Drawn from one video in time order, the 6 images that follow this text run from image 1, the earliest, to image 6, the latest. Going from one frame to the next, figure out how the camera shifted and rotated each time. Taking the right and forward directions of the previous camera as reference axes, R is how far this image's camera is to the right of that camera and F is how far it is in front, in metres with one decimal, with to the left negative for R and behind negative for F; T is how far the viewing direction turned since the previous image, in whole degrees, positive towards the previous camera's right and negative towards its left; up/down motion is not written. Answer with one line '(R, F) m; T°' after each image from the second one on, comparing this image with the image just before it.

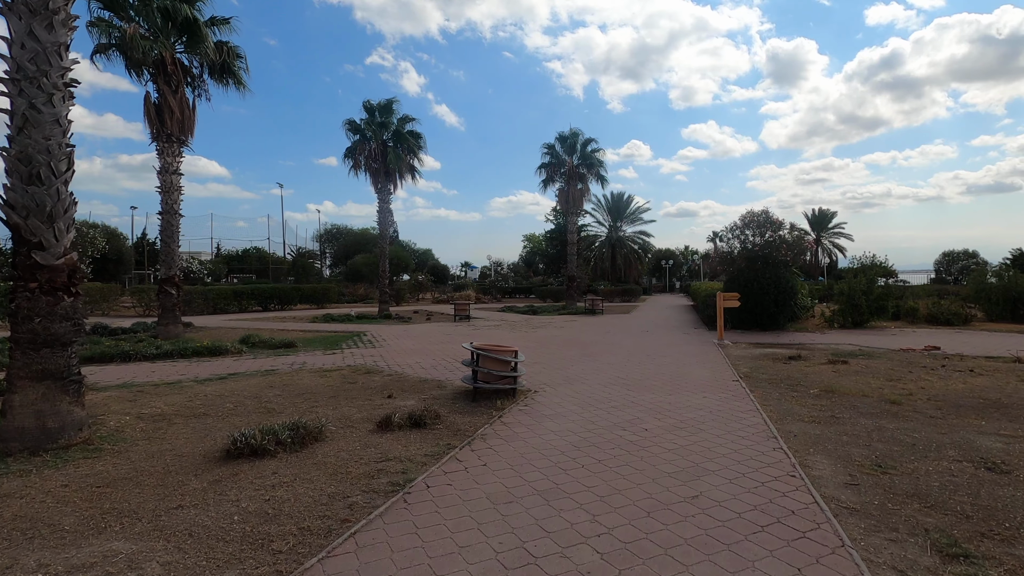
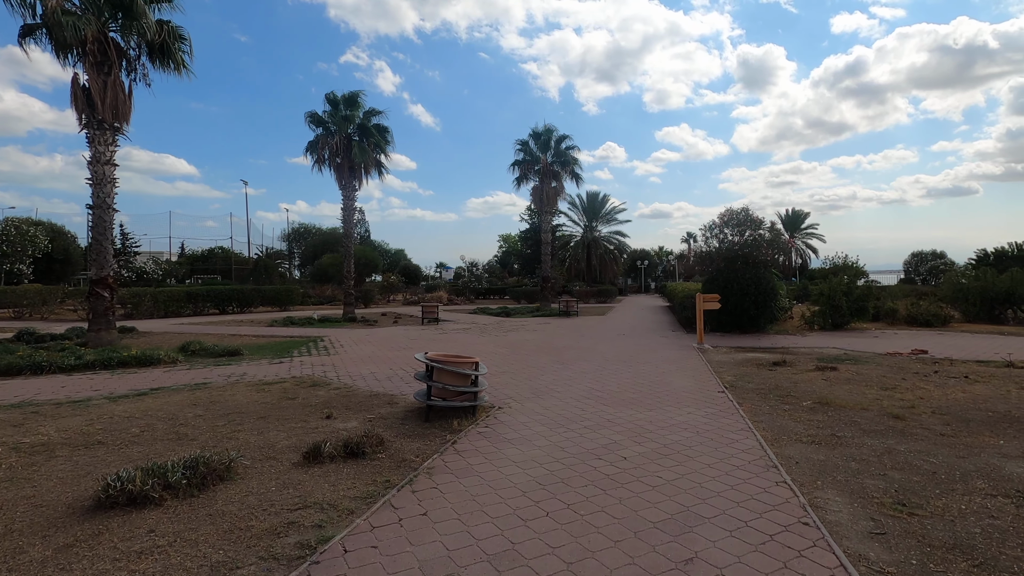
(+0.2, +0.9) m; +3°
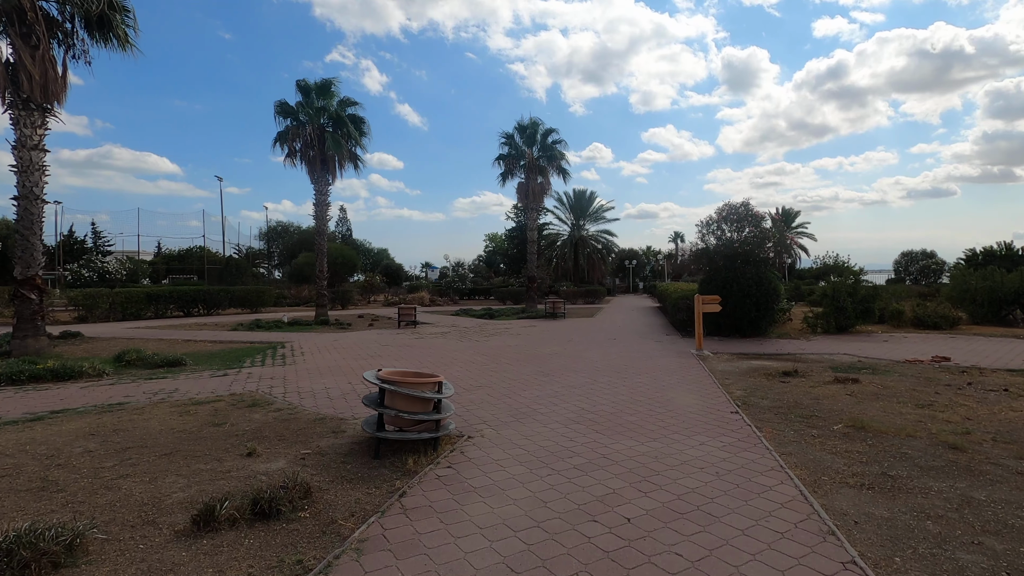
(+0.1, +1.2) m; +1°
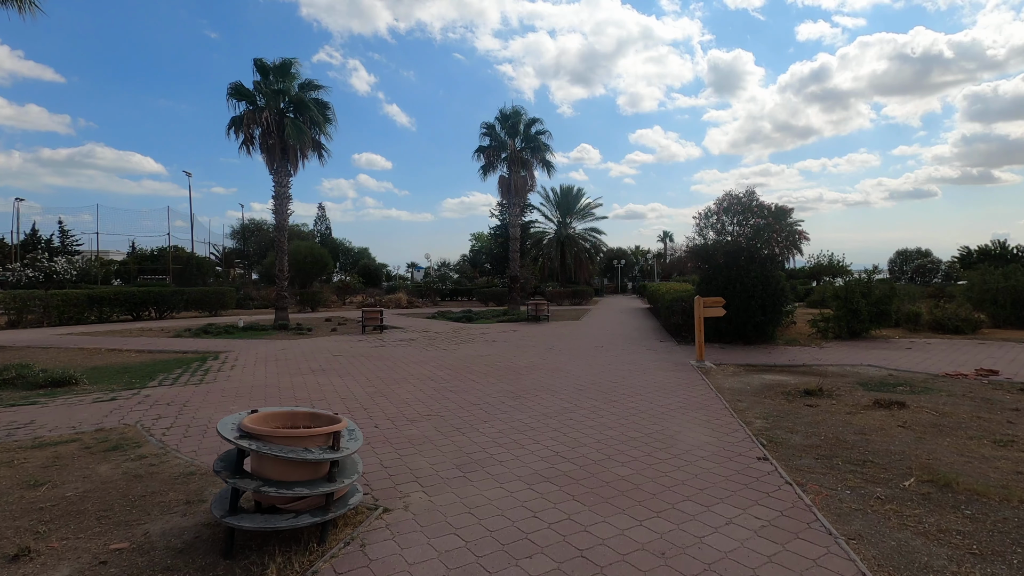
(+0.3, +1.6) m; +1°
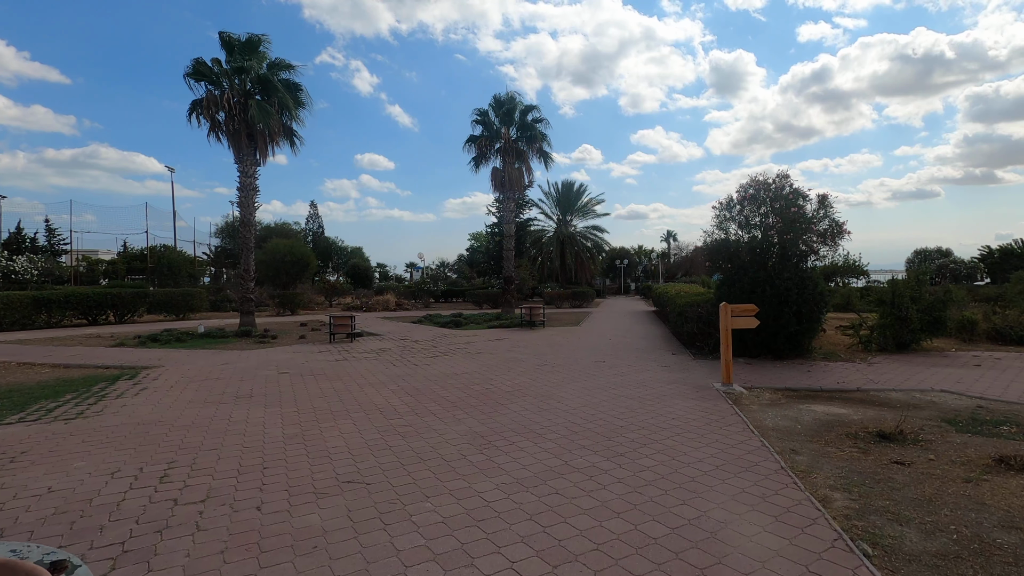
(+0.3, +1.9) m; 0°
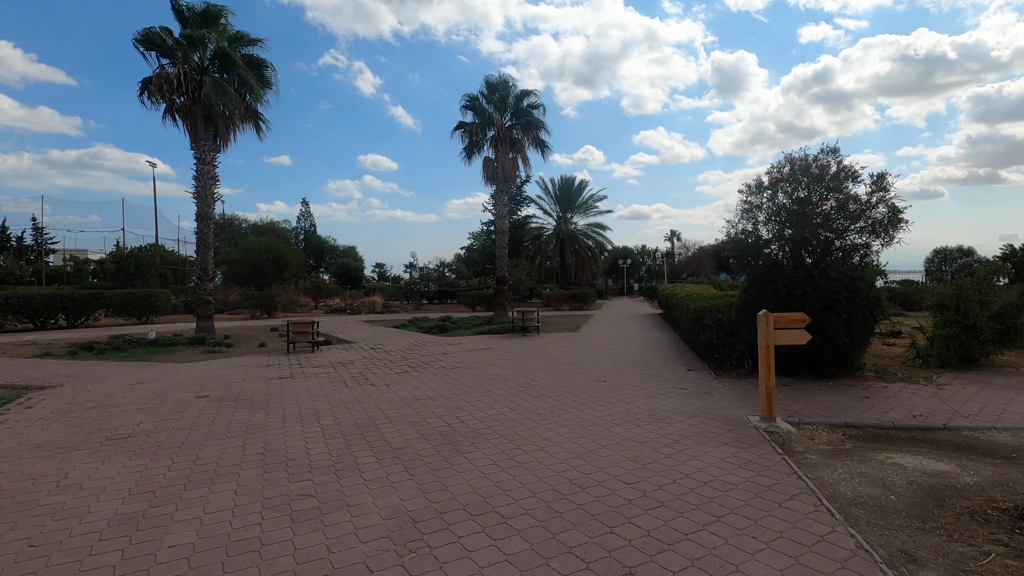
(+0.3, +1.9) m; 0°
